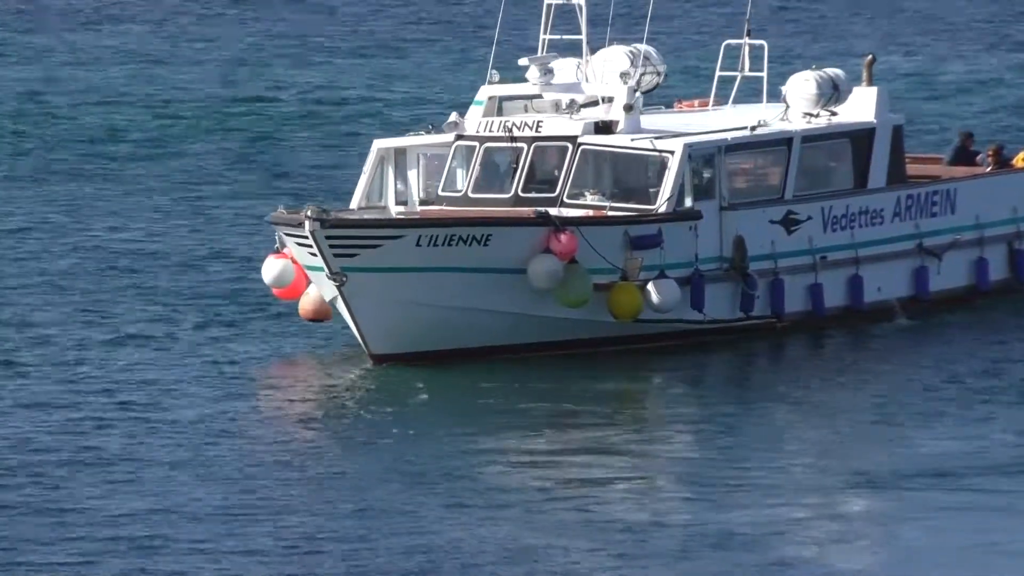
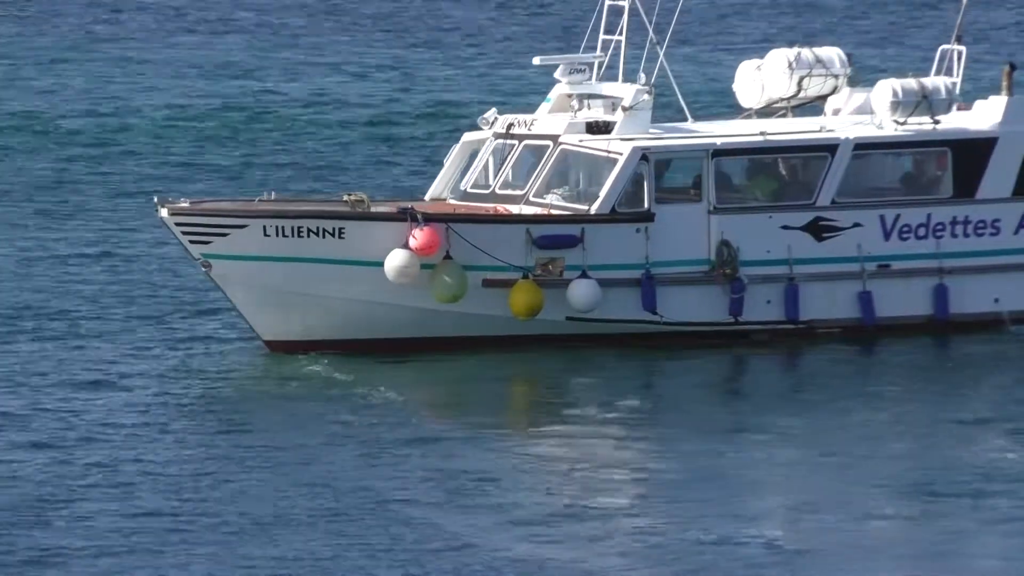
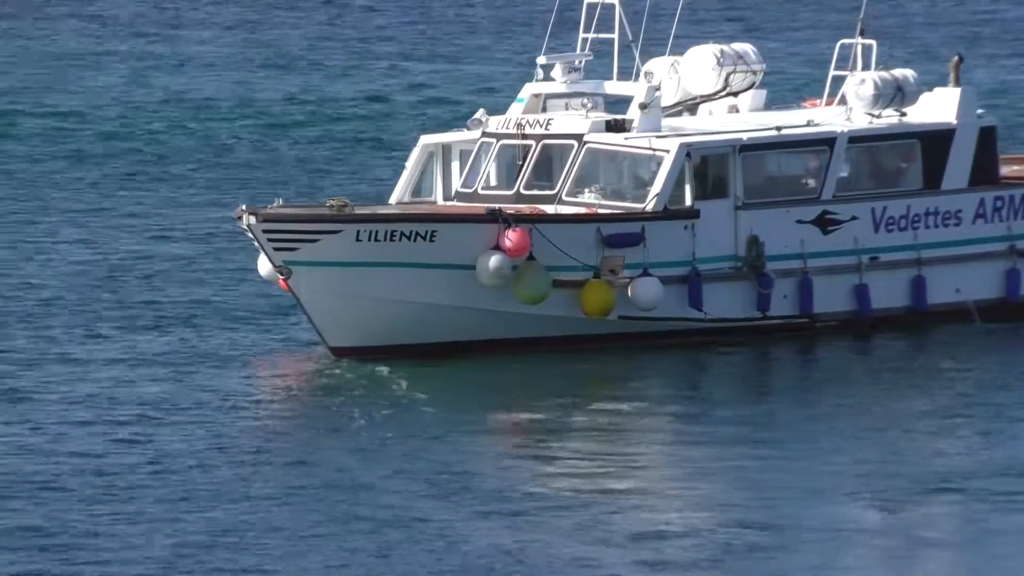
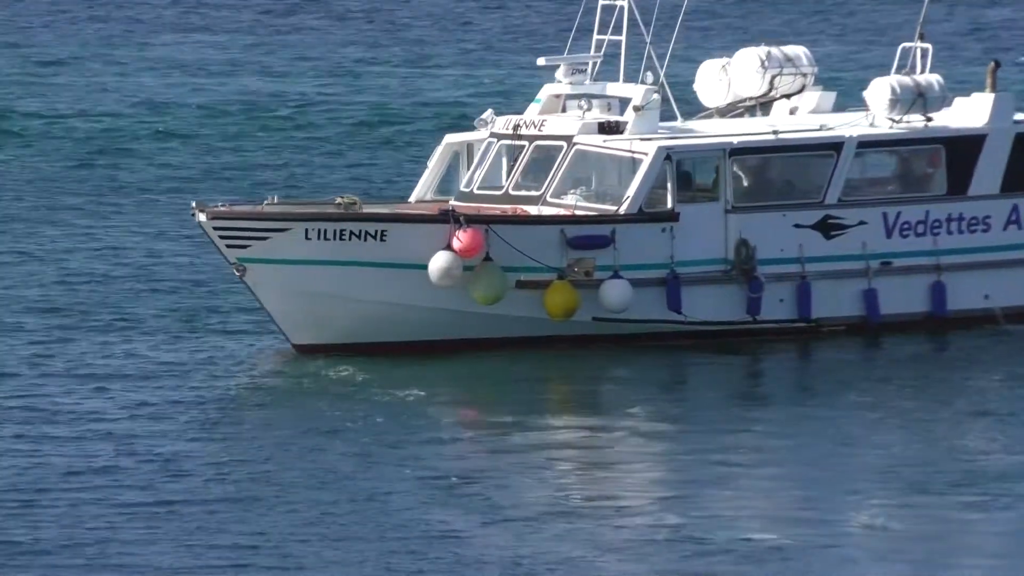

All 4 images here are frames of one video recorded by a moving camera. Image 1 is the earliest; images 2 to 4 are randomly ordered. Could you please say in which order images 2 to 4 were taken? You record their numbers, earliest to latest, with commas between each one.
3, 4, 2
